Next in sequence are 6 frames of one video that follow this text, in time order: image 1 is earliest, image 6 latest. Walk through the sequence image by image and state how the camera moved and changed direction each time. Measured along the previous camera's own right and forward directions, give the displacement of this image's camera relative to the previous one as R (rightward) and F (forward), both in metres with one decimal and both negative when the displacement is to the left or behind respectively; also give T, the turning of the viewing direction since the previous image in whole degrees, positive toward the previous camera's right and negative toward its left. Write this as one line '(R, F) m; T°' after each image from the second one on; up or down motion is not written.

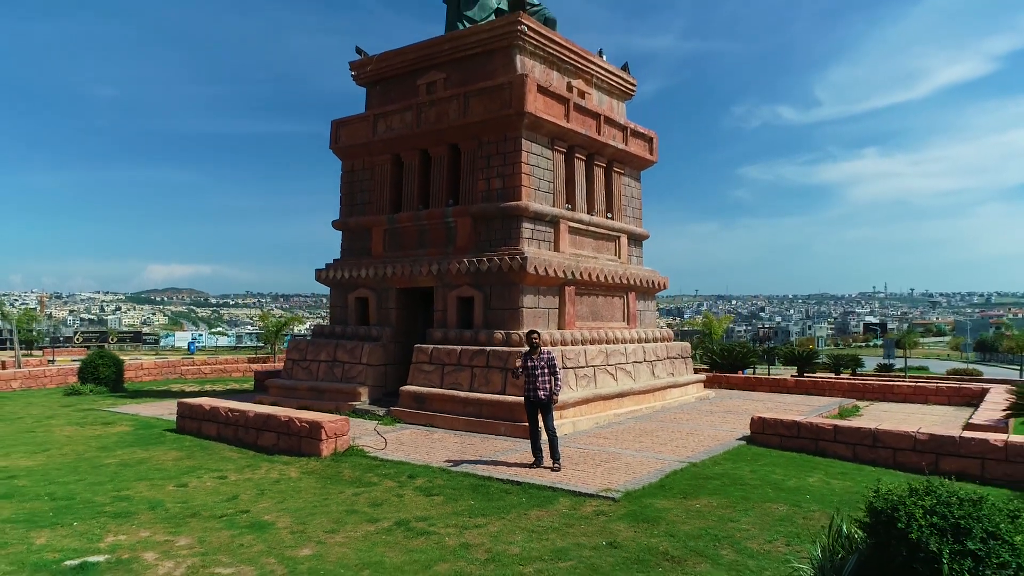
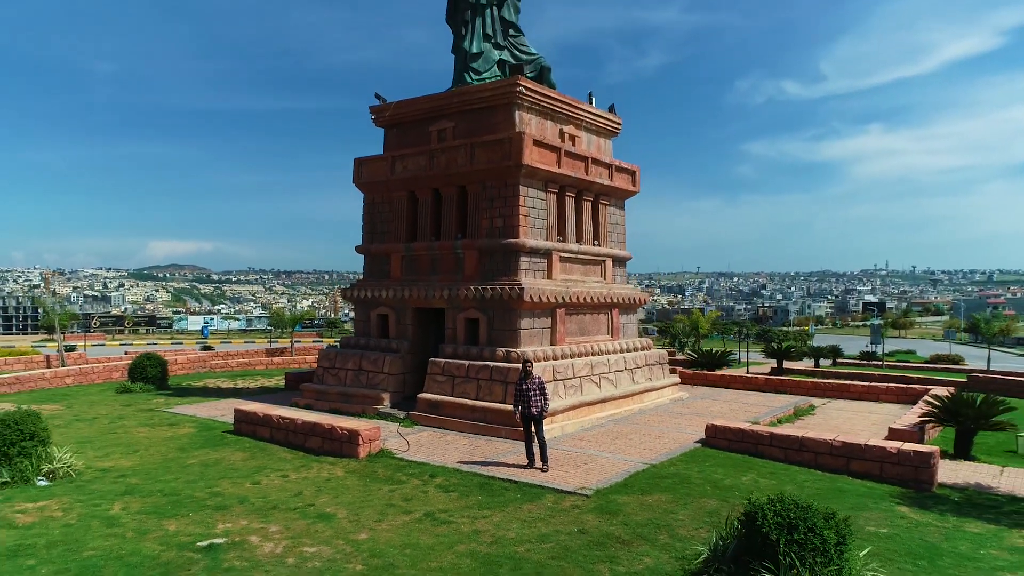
(0.0, -1.6) m; 0°
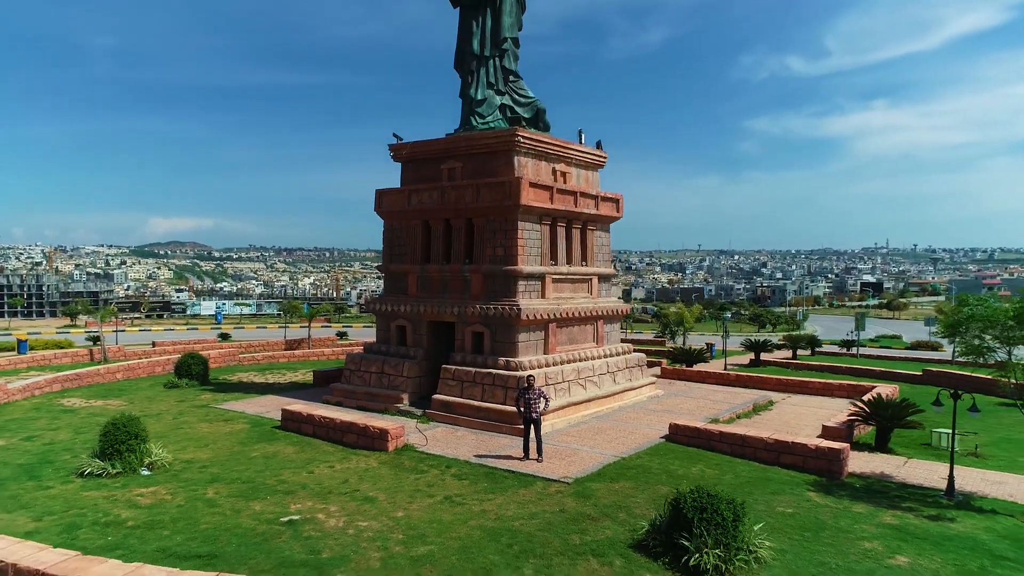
(0.0, -2.0) m; 0°
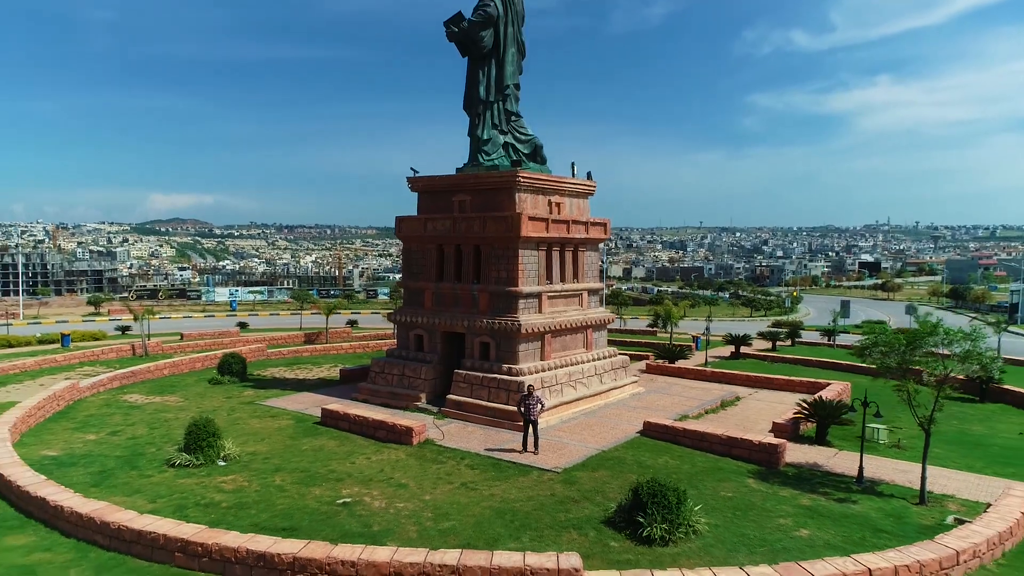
(0.0, -2.3) m; 0°
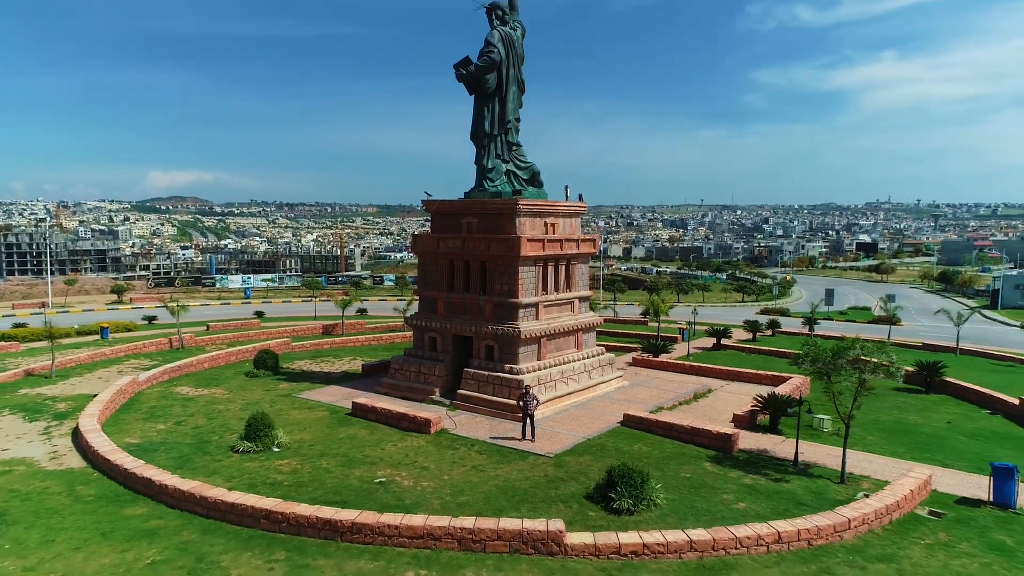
(0.0, -2.5) m; 0°
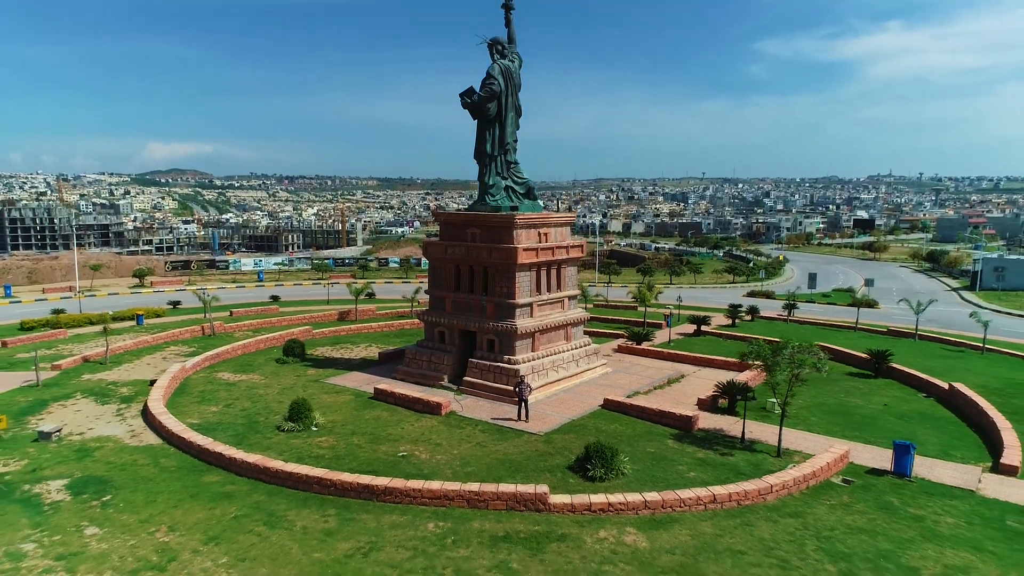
(+0.1, -2.8) m; 0°
